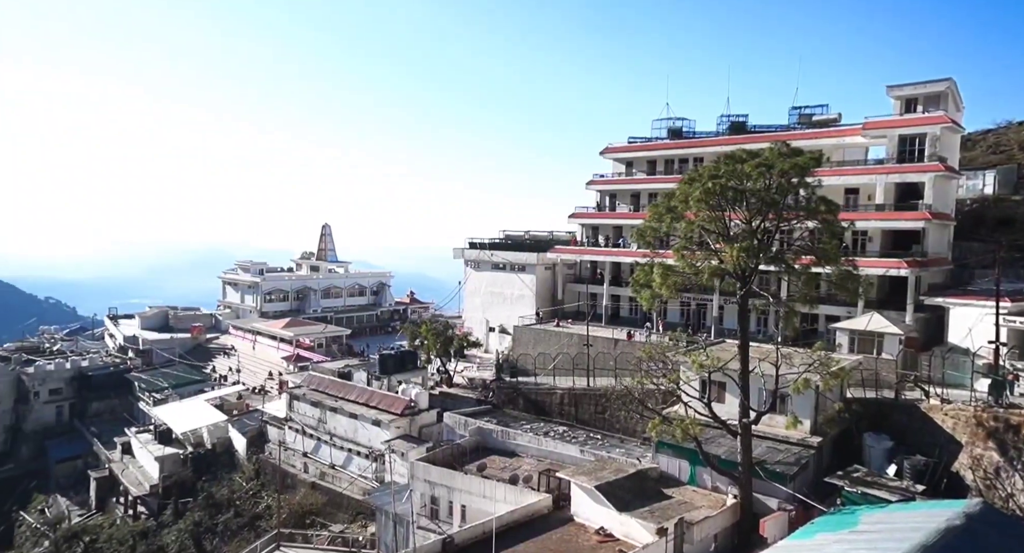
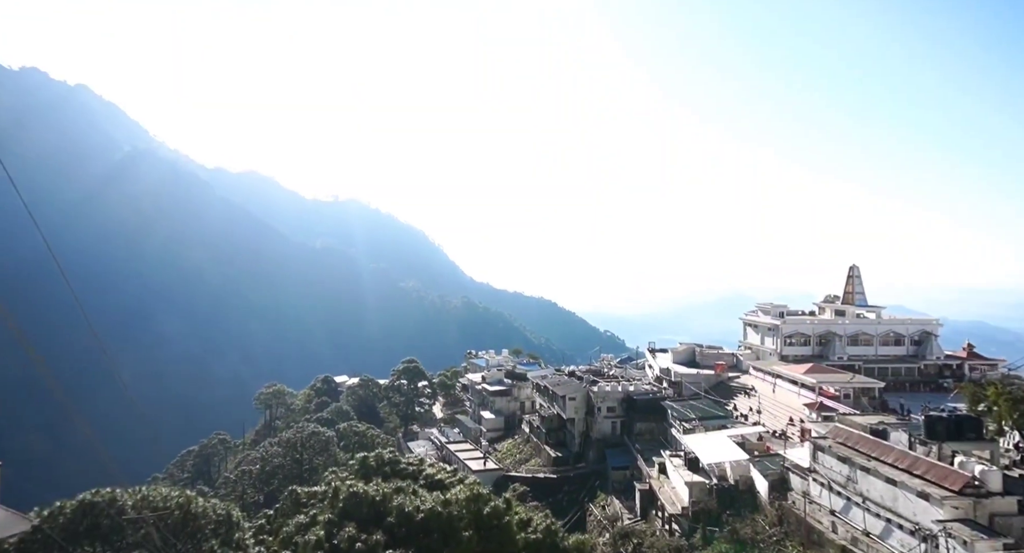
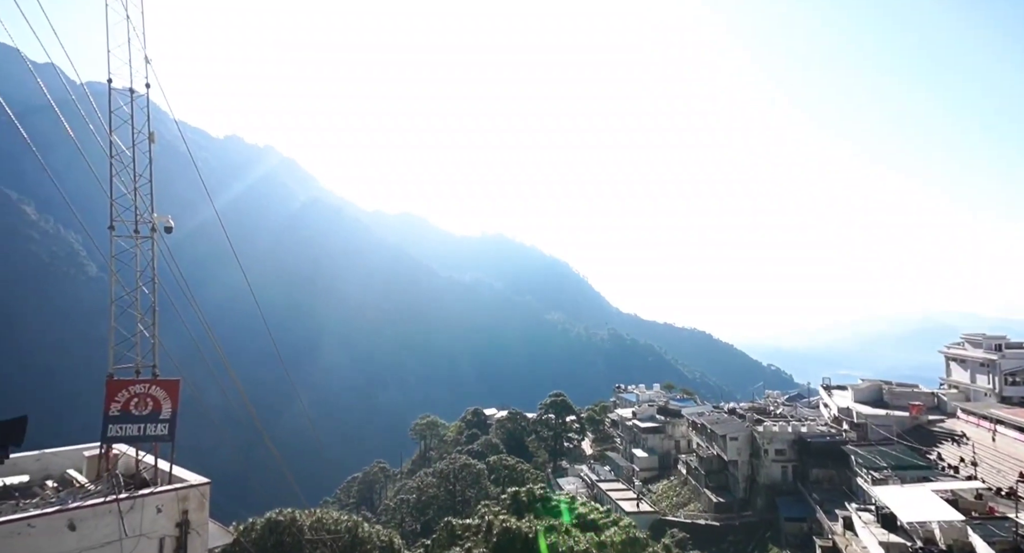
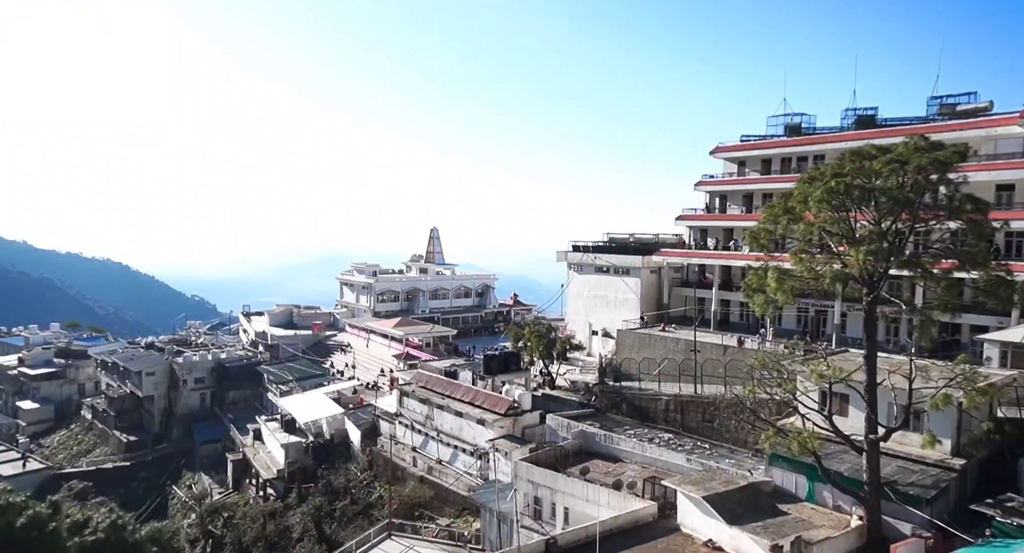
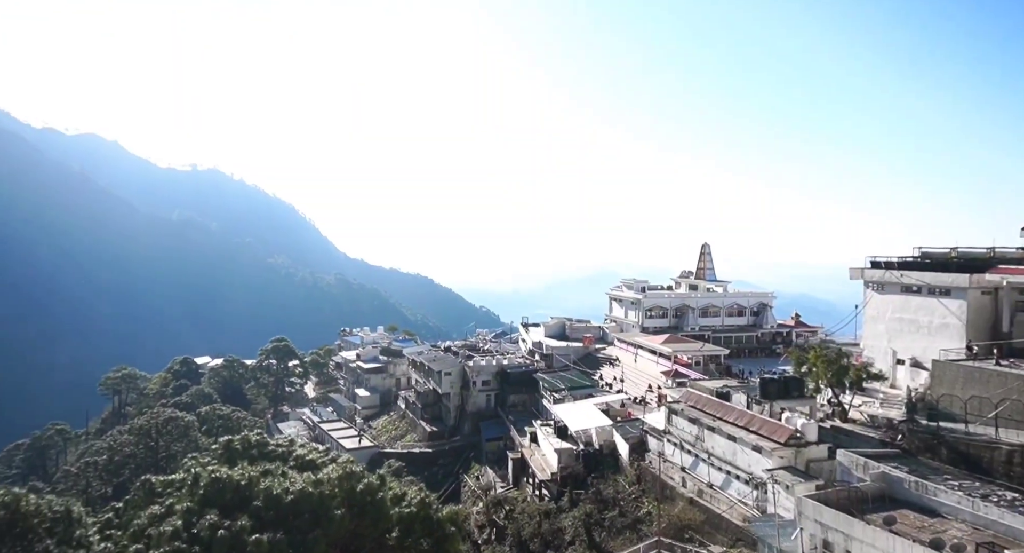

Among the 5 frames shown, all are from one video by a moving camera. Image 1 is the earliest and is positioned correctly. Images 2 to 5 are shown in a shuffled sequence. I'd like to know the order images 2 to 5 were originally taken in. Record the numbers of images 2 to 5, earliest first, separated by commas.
4, 5, 2, 3
